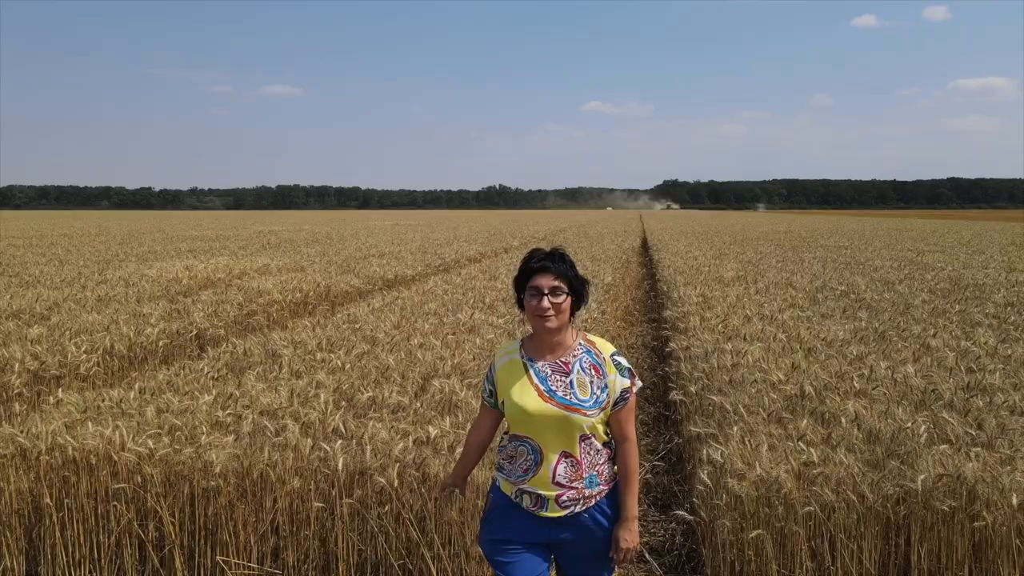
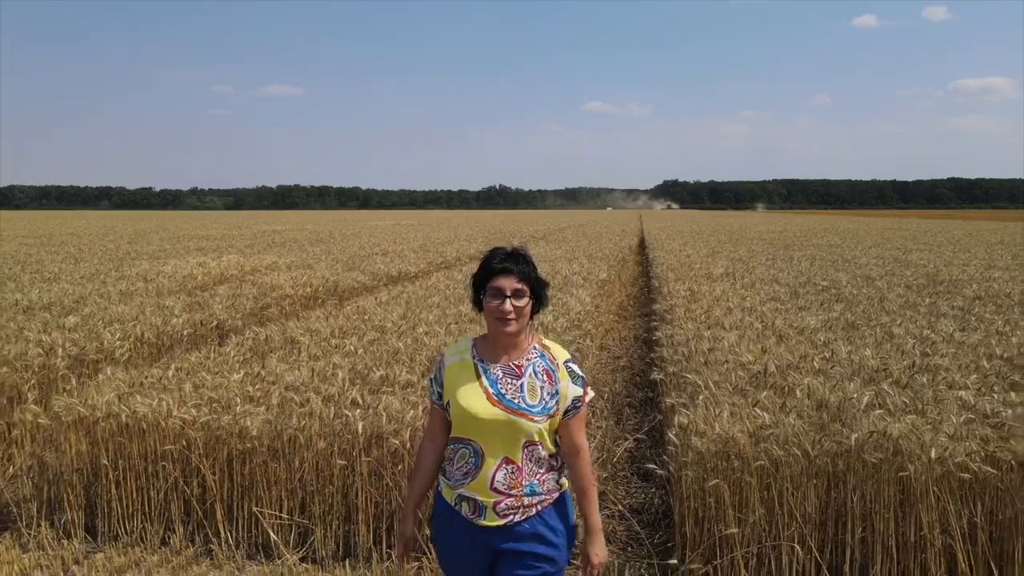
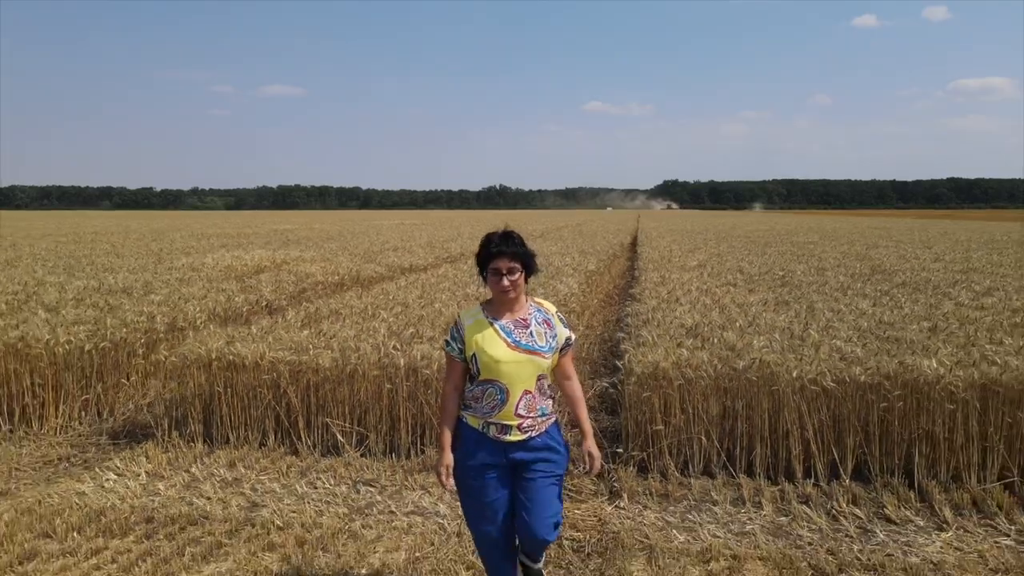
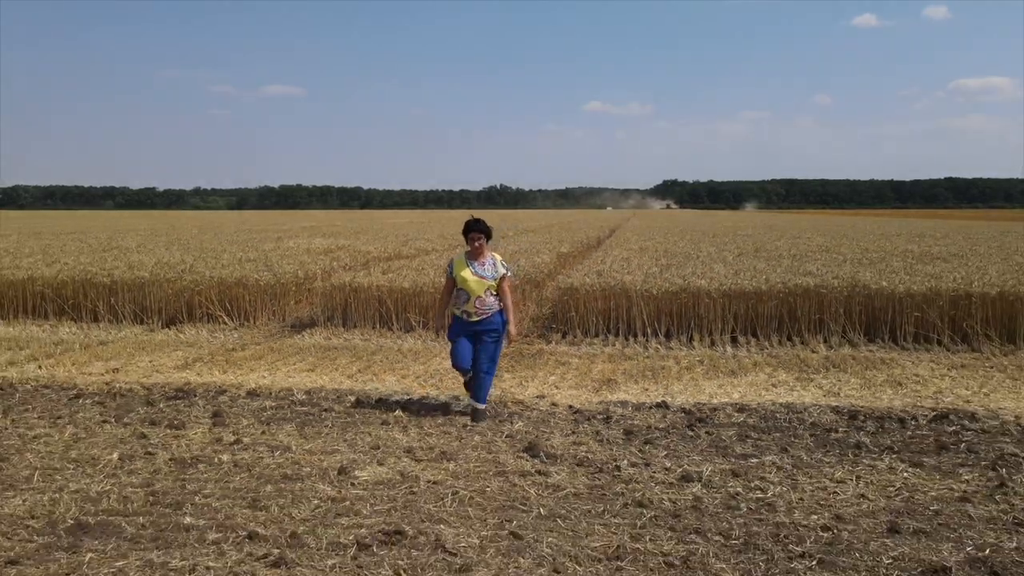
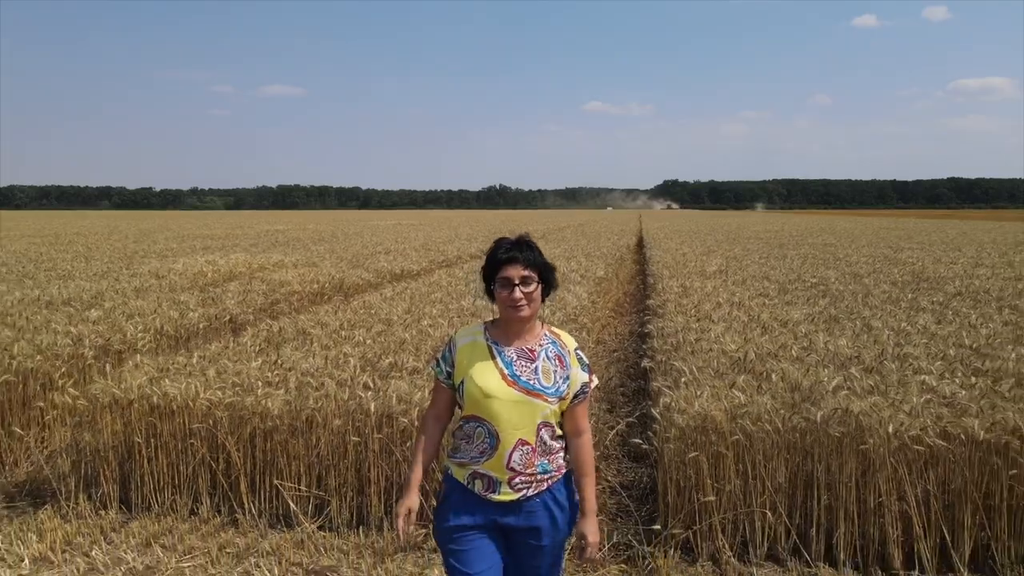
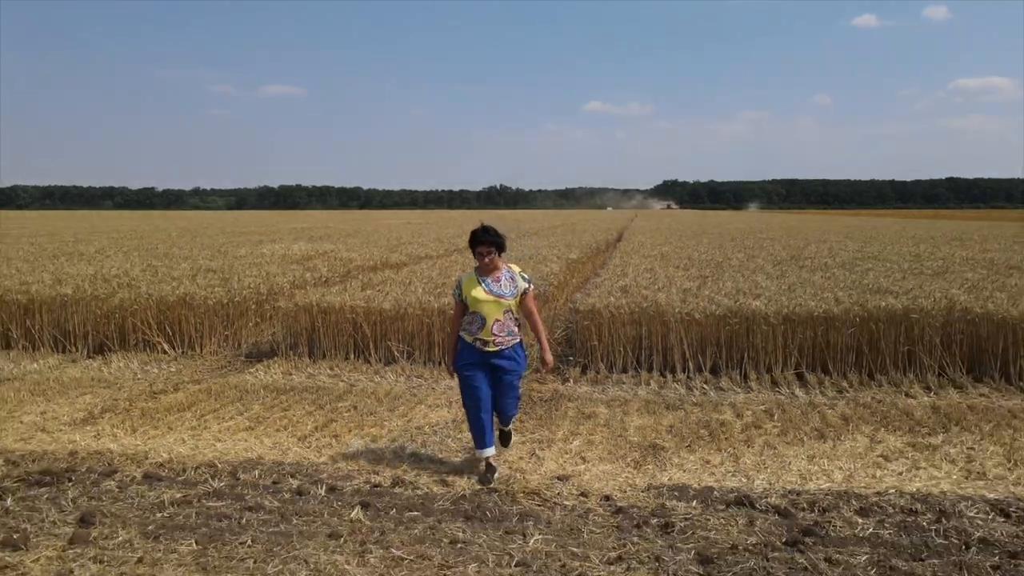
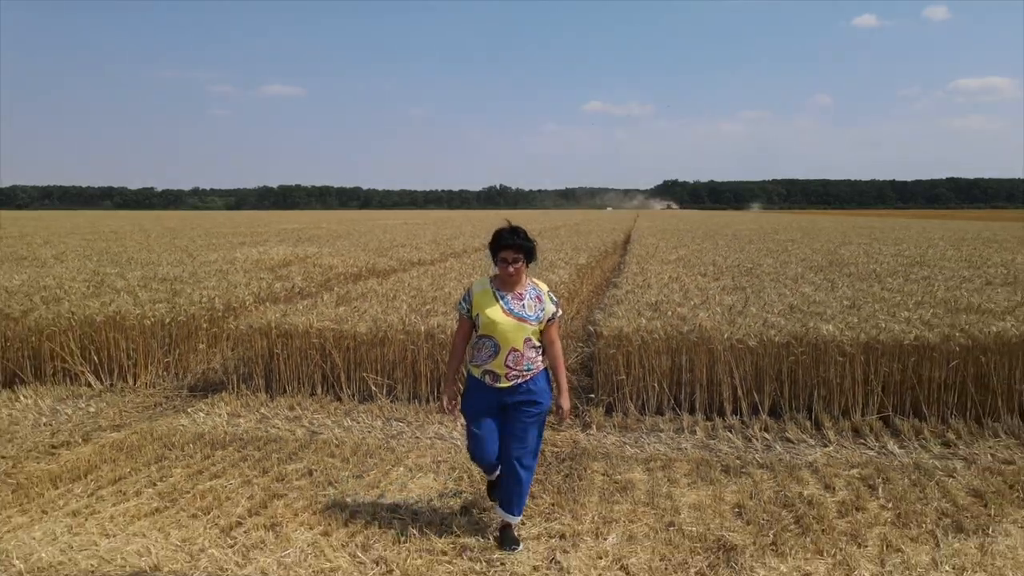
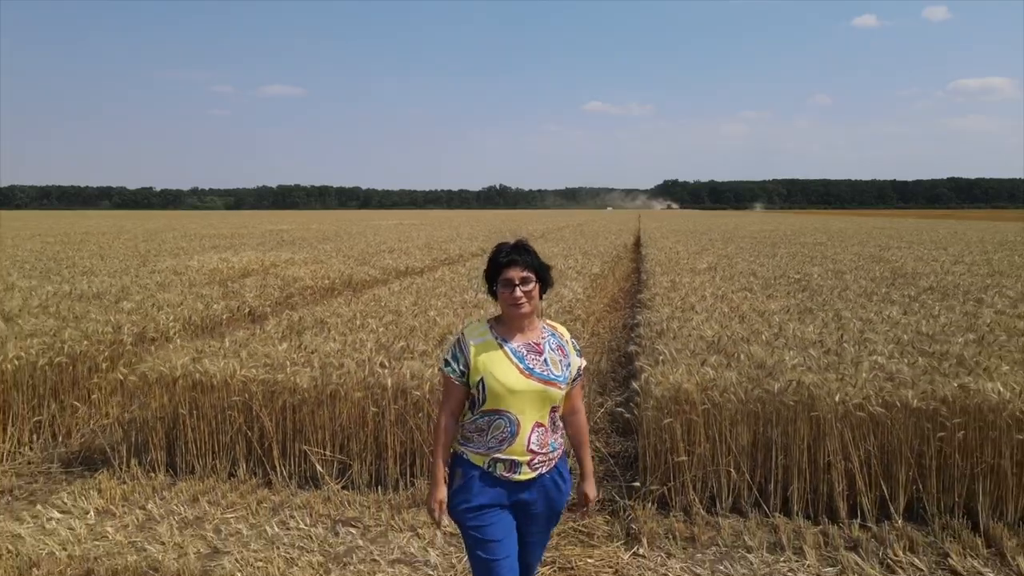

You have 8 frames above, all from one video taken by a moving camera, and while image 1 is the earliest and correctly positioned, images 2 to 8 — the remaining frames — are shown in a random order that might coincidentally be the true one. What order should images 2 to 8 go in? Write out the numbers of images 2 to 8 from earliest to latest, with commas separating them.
2, 5, 8, 3, 7, 6, 4
